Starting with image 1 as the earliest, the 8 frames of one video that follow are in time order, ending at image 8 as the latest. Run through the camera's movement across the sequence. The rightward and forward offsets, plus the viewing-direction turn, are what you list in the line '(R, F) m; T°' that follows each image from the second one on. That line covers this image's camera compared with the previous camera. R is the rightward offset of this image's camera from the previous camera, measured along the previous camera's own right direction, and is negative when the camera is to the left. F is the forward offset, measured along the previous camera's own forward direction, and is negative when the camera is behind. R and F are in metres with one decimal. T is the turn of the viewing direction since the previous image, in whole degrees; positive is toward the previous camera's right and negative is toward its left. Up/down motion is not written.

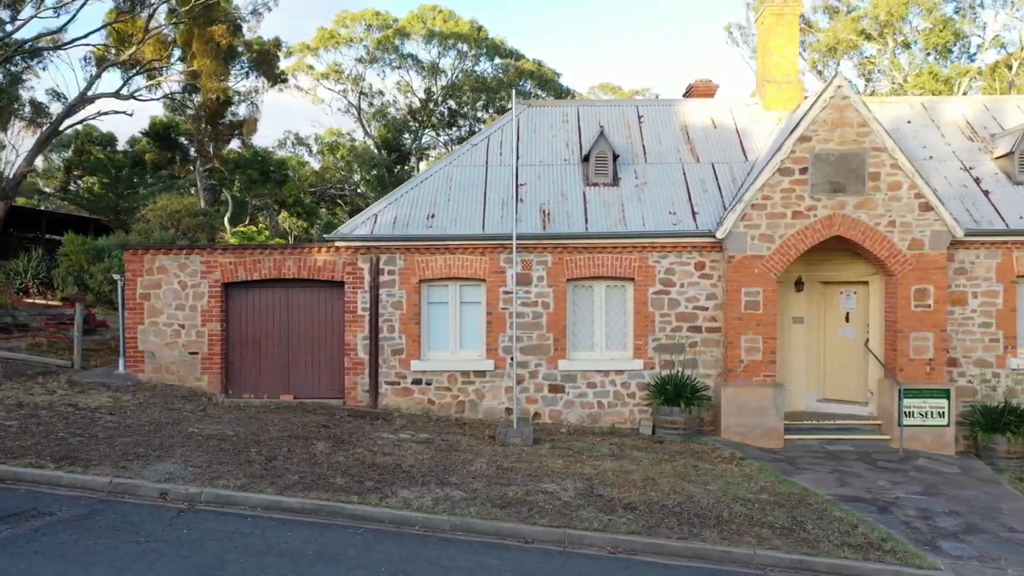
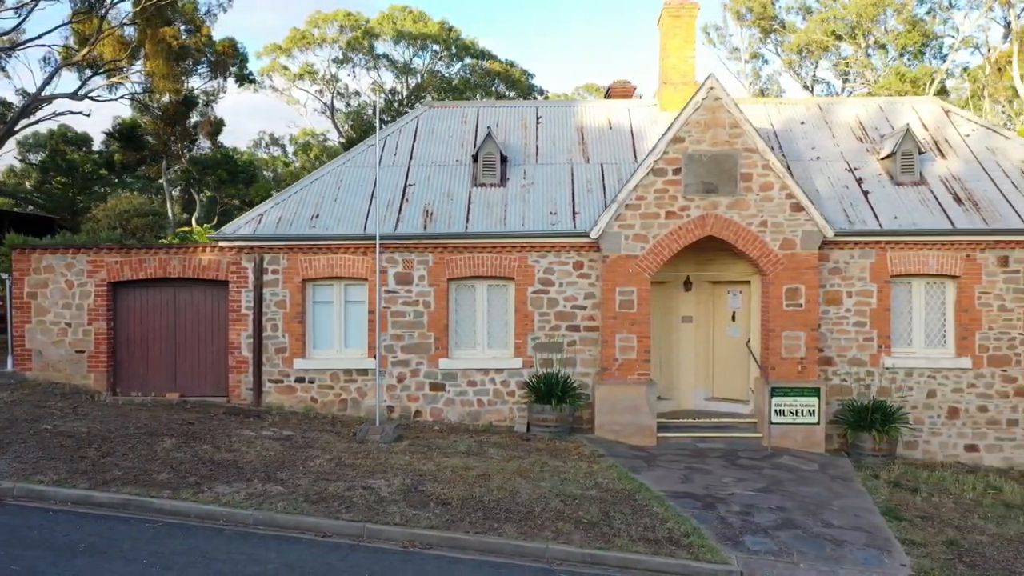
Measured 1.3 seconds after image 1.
(+2.1, -0.1) m; 0°
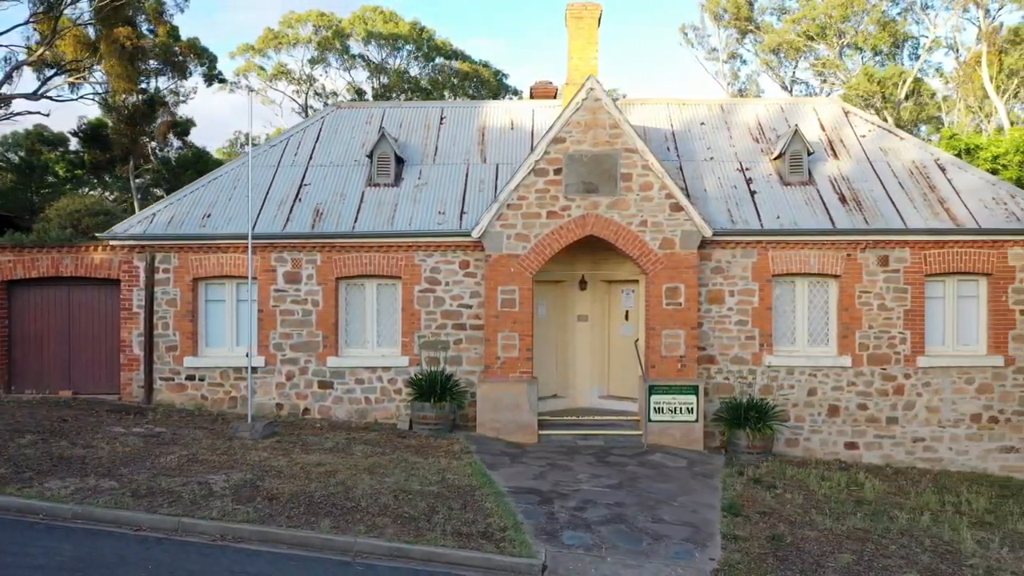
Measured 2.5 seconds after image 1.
(+2.0, -0.1) m; 0°
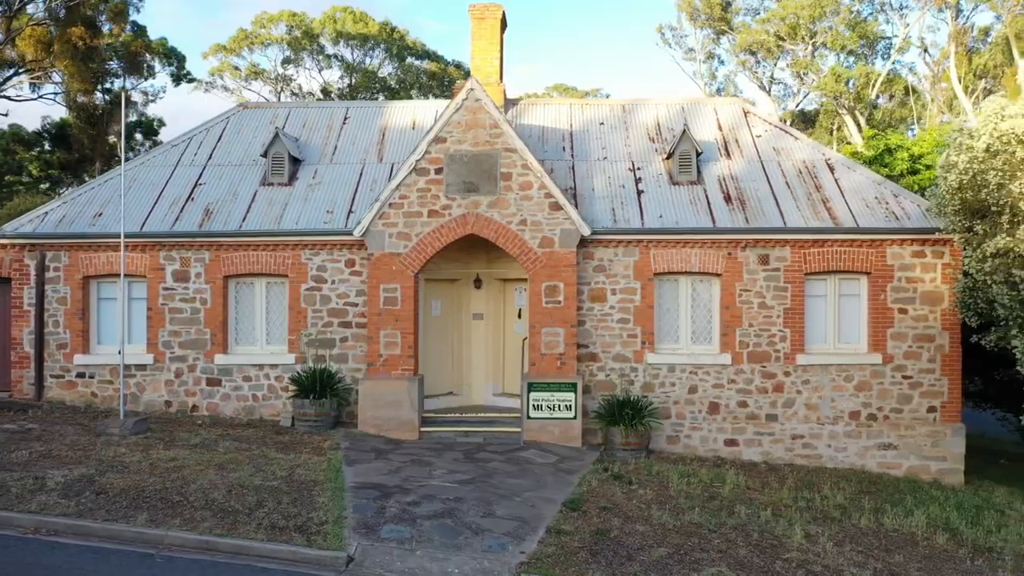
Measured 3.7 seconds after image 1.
(+2.0, -0.1) m; 0°
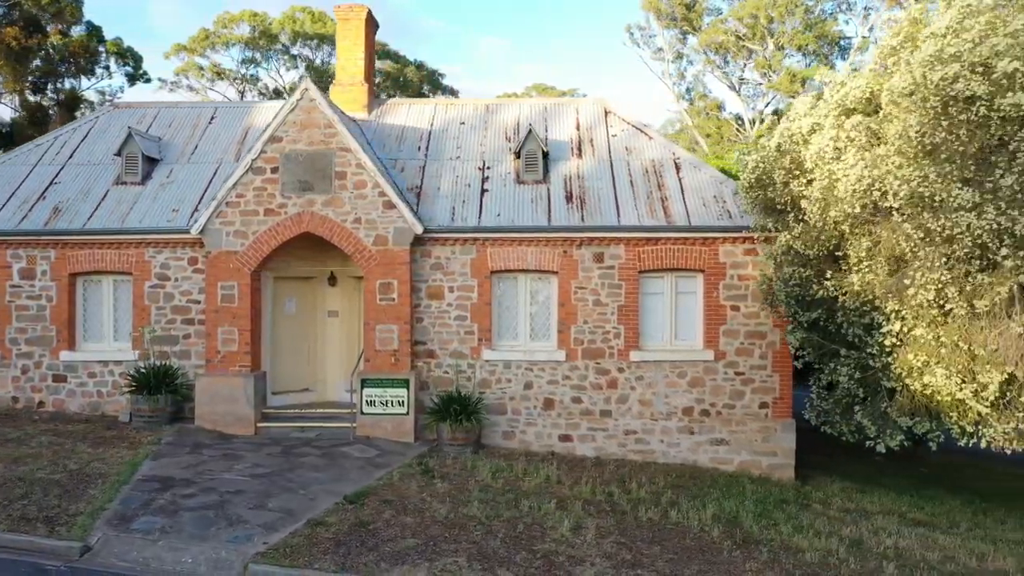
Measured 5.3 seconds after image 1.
(+2.8, -0.2) m; 0°
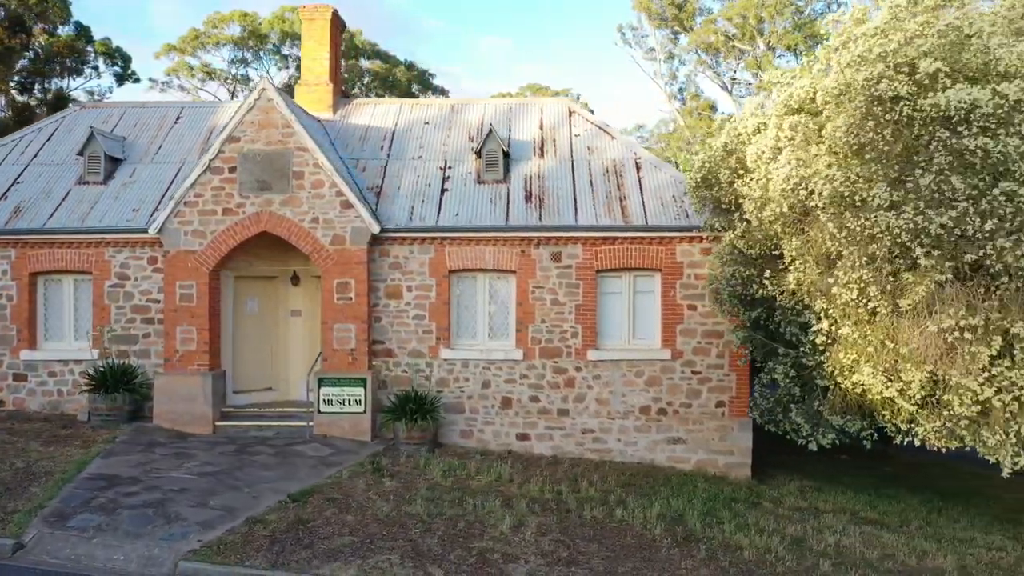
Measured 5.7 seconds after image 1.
(+0.7, 0.0) m; 0°
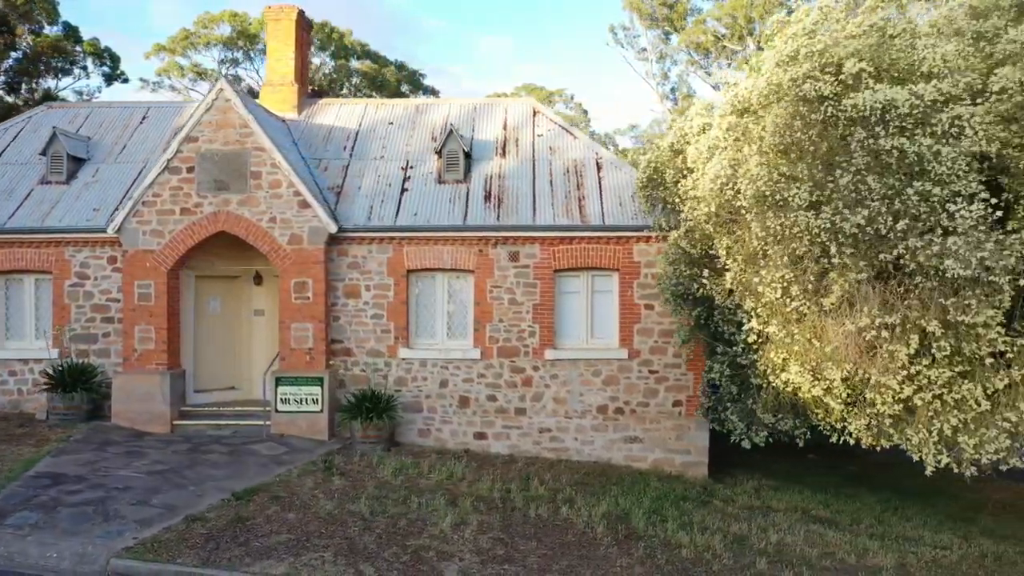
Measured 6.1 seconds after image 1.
(+0.7, 0.0) m; 0°
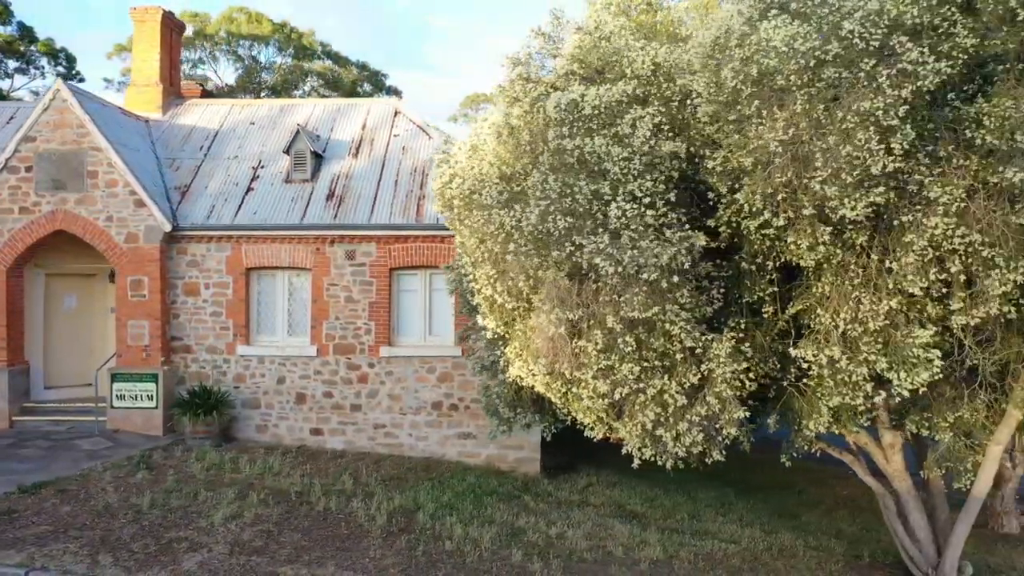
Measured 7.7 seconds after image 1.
(+2.9, -0.2) m; 0°
